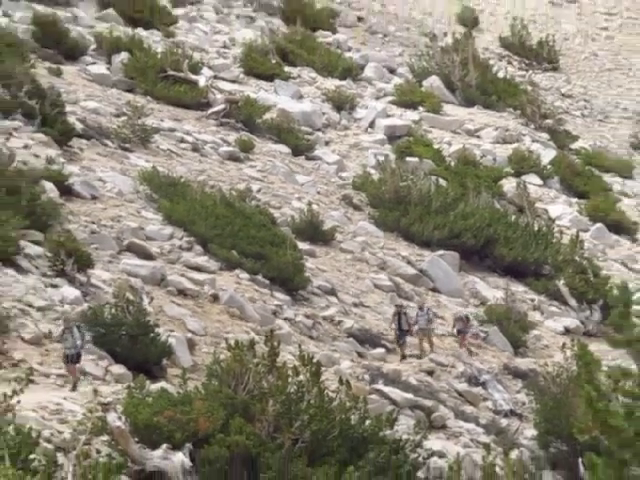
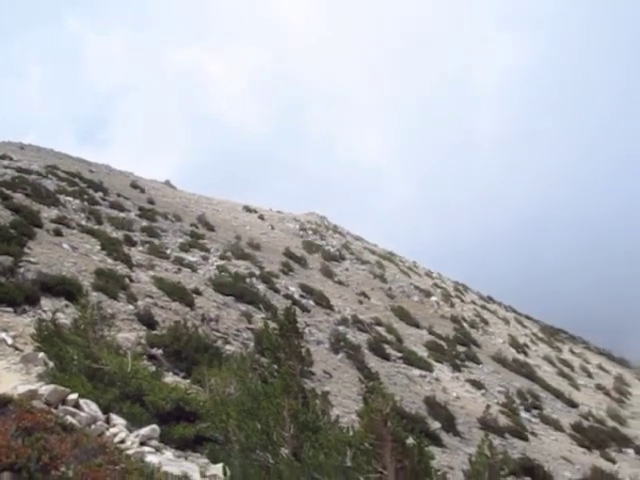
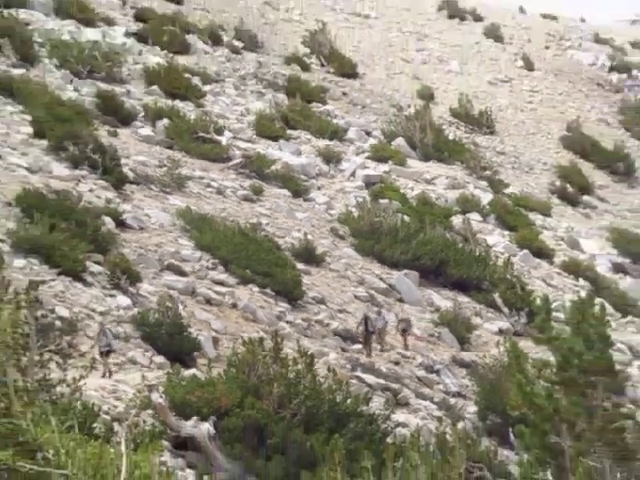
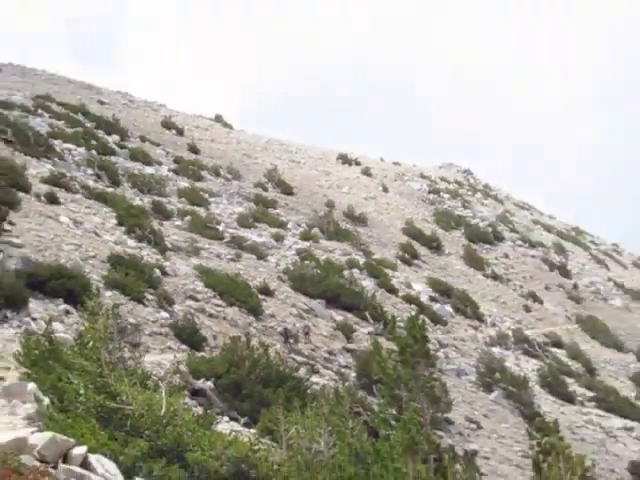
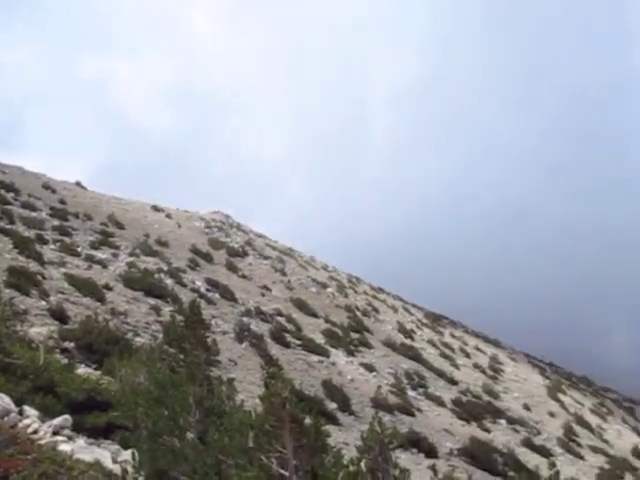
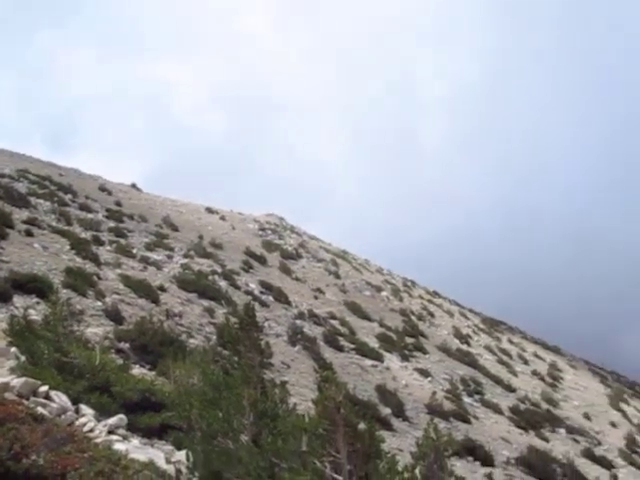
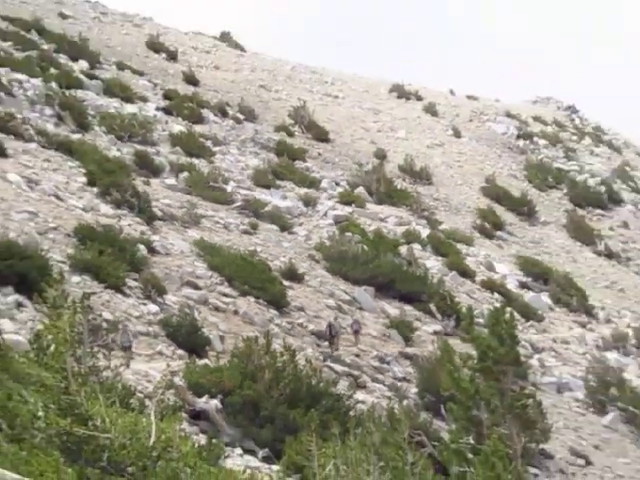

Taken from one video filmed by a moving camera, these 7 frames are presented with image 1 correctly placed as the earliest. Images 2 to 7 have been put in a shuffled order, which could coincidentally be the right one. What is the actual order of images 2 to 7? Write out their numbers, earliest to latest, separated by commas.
3, 7, 4, 2, 6, 5
